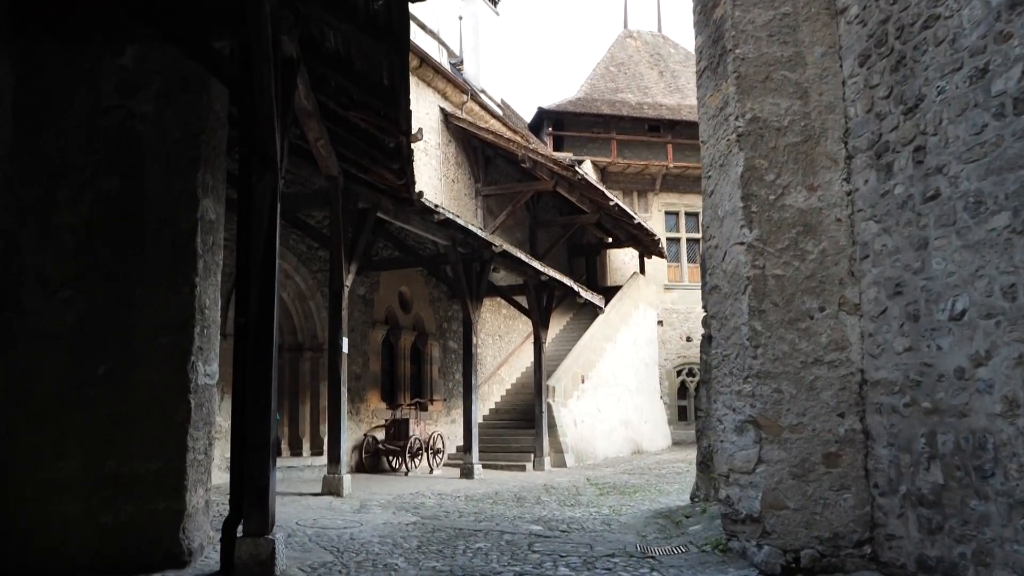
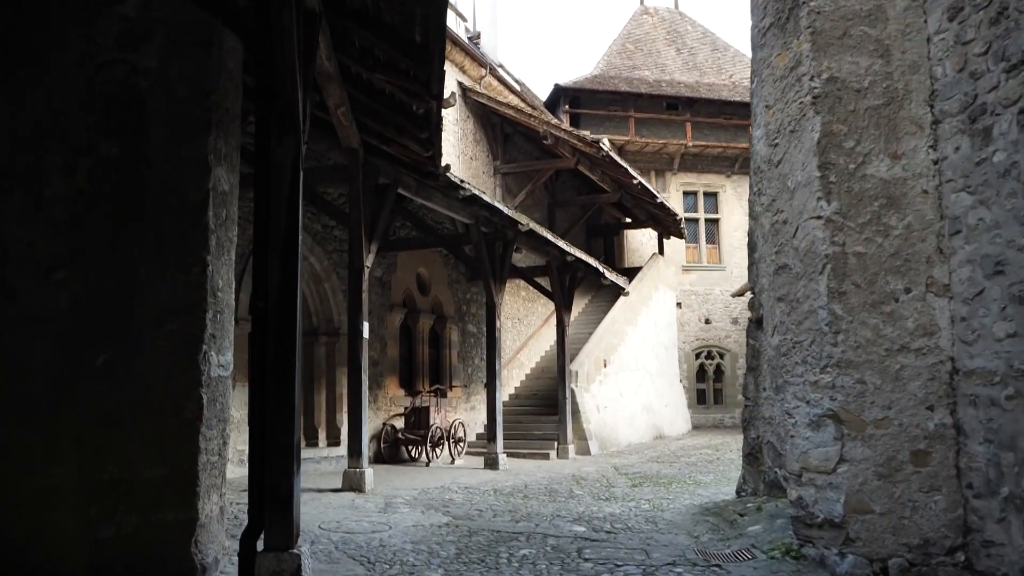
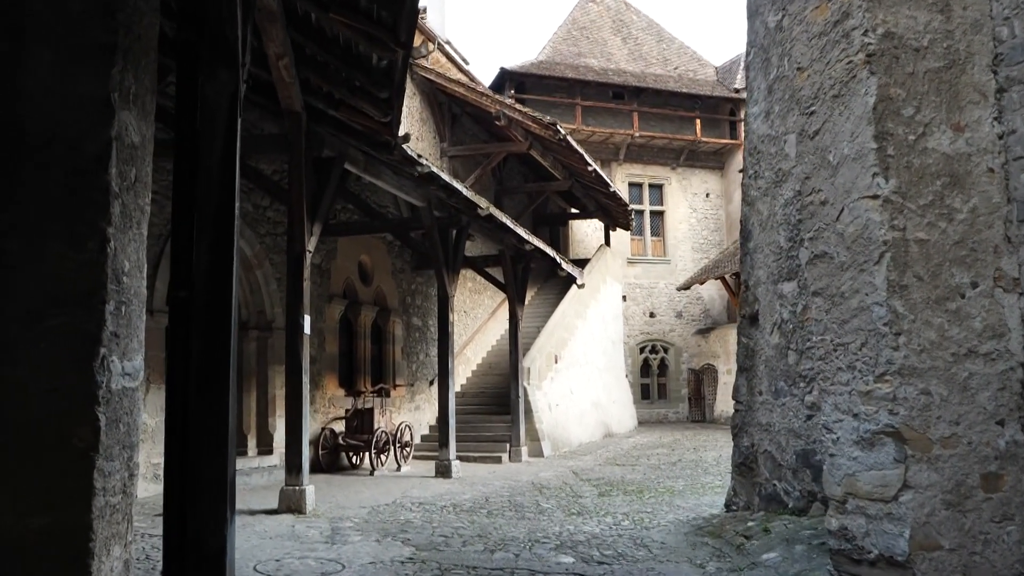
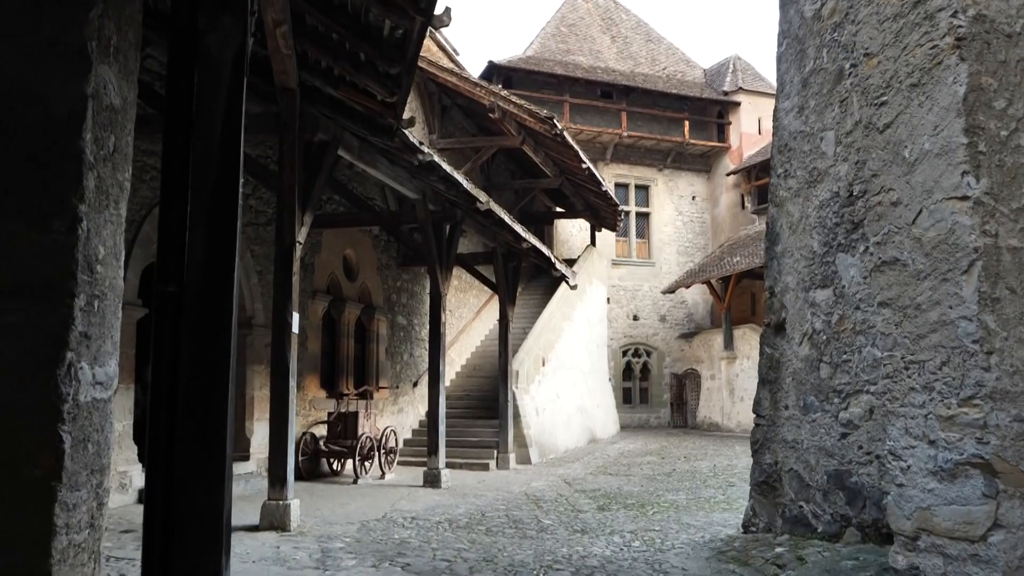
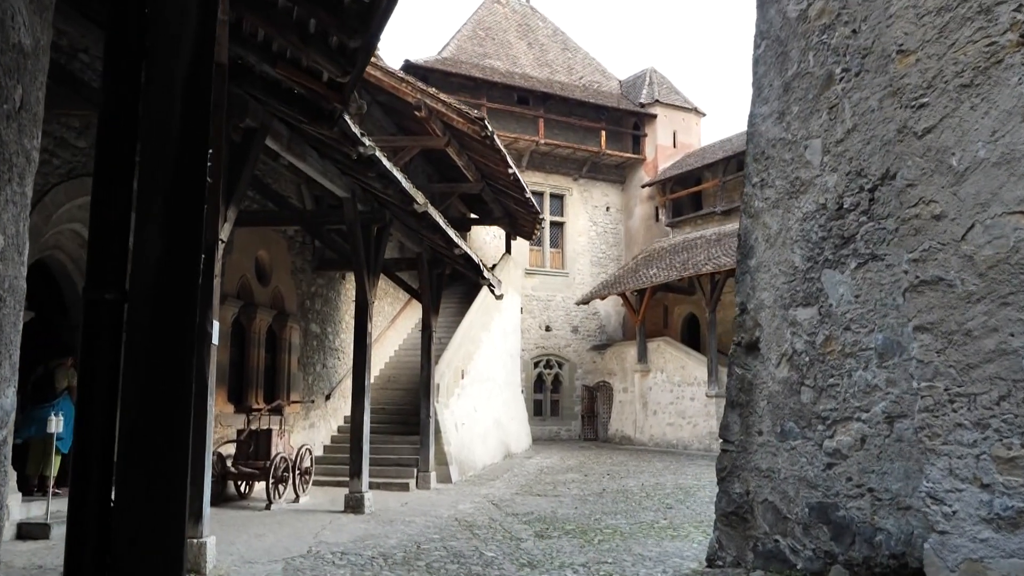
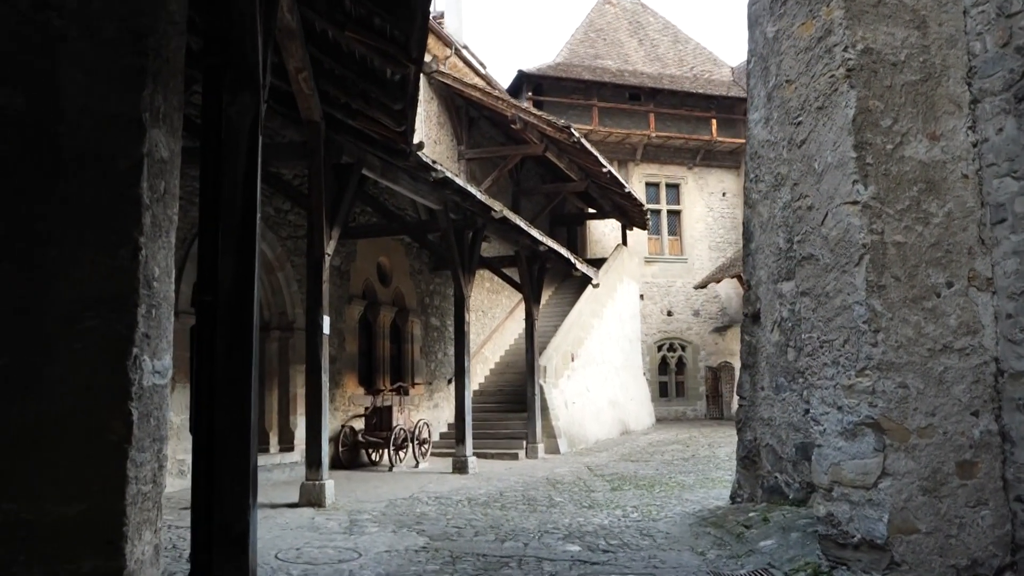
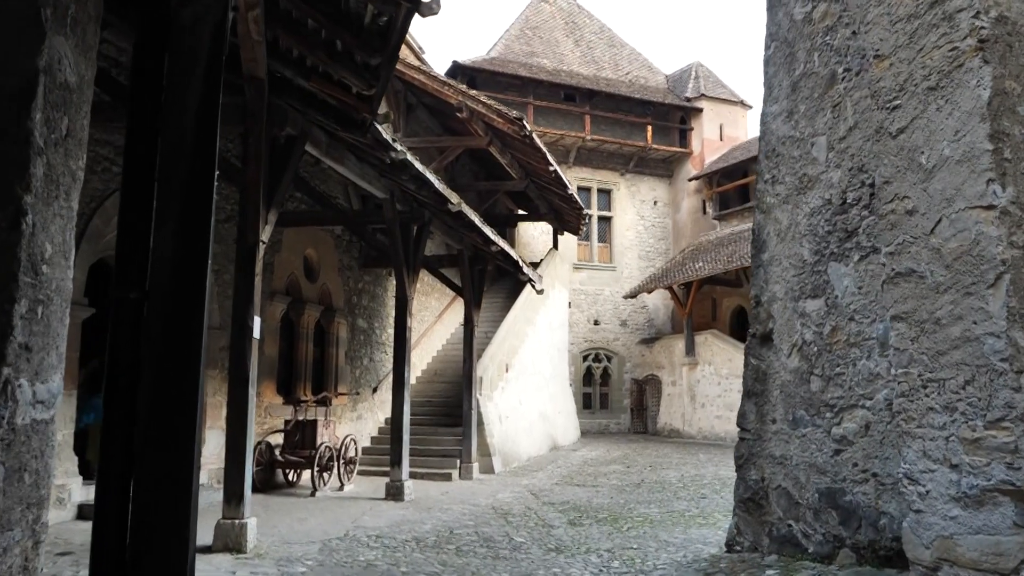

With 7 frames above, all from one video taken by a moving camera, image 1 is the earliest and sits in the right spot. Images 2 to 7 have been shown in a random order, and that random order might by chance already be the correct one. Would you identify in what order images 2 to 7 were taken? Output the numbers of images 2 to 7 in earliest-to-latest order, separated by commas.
2, 6, 3, 4, 7, 5
